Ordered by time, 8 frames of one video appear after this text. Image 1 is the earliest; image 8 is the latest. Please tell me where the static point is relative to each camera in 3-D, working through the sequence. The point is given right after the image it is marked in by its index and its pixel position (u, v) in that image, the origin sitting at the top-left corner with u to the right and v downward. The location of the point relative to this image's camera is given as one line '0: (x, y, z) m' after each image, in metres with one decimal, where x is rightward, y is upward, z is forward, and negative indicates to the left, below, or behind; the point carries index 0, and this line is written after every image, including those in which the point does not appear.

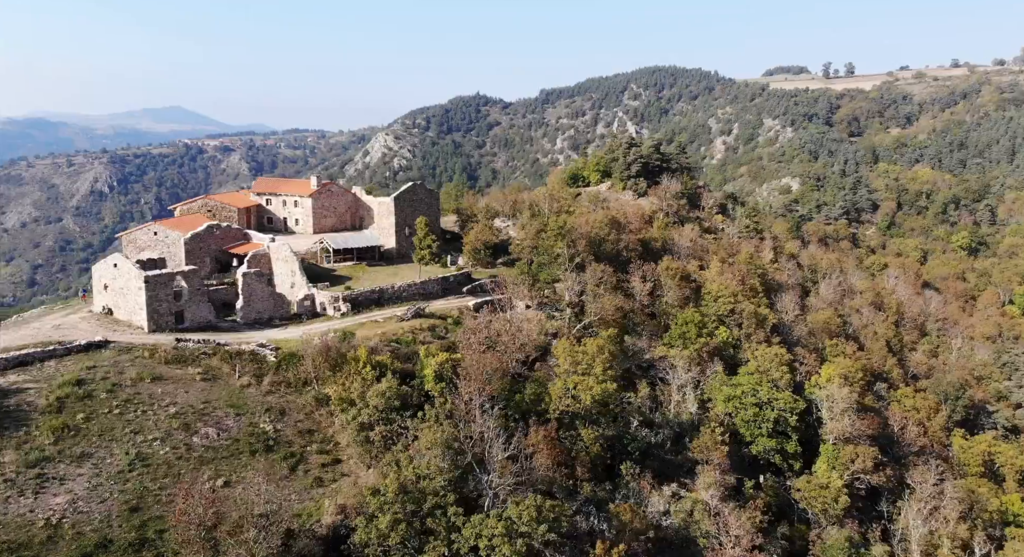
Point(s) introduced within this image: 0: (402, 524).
0: (-2.6, -5.8, +17.6) m
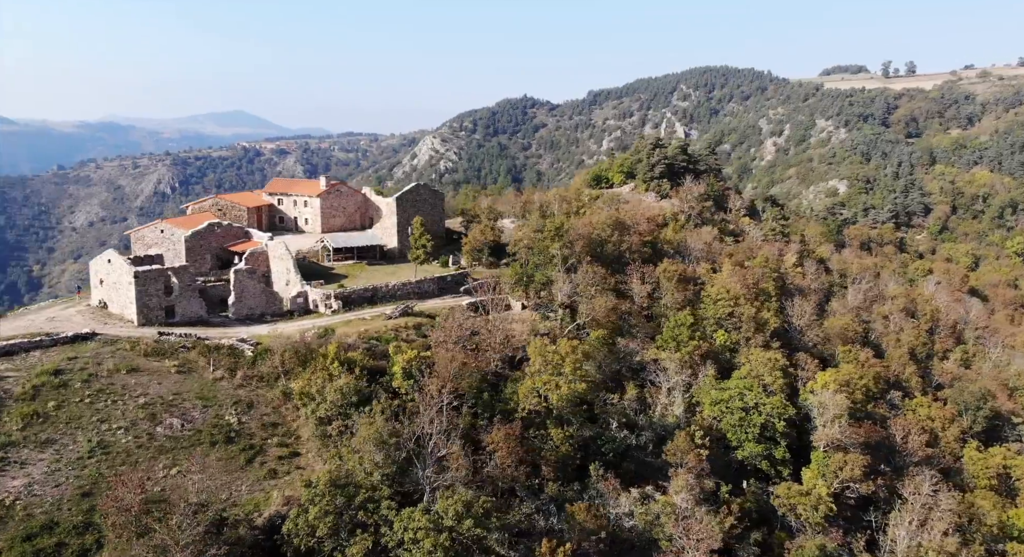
0: (-4.4, -5.8, +18.0) m
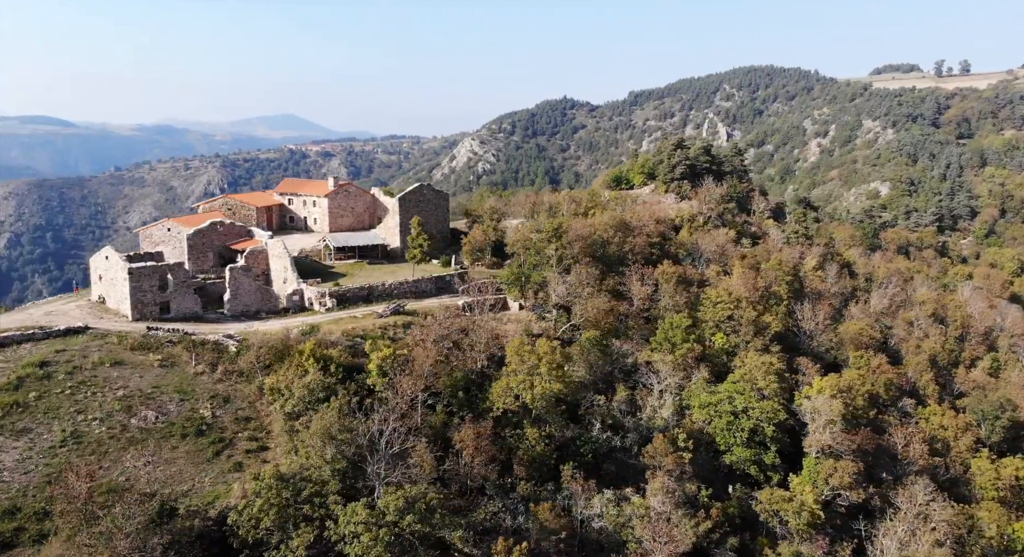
0: (-5.9, -5.7, +18.3) m
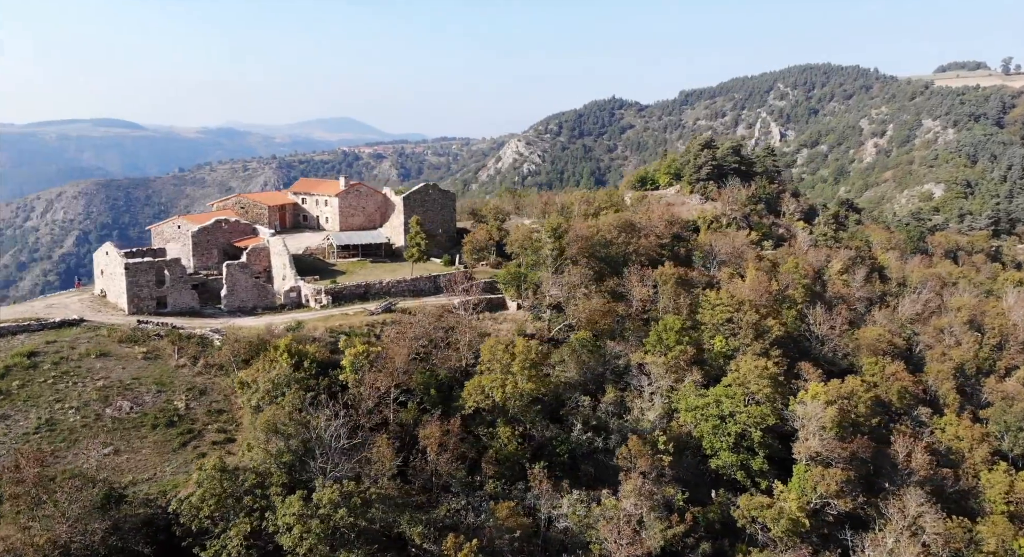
0: (-7.5, -5.6, +18.8) m
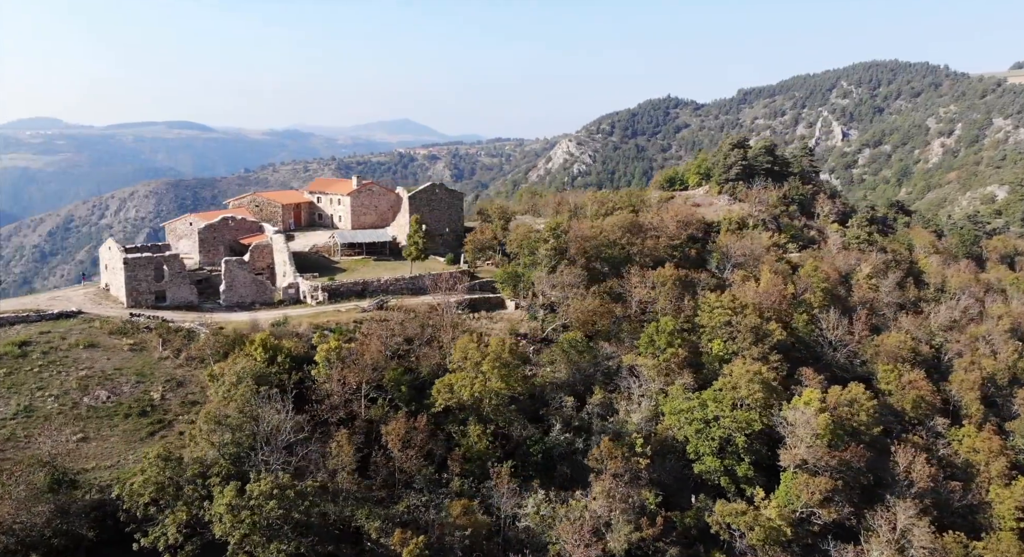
0: (-9.3, -5.5, +19.5) m
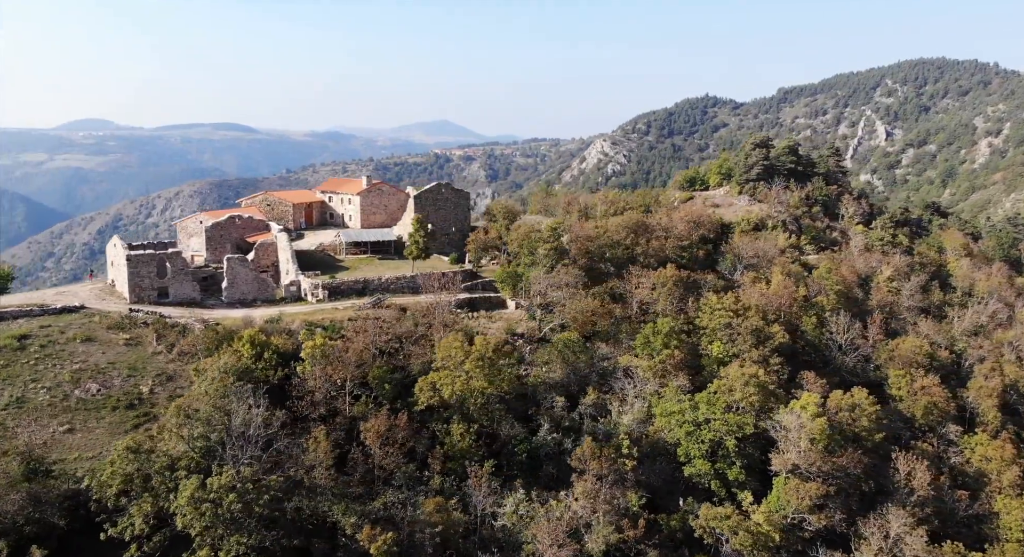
0: (-10.4, -5.4, +20.0) m
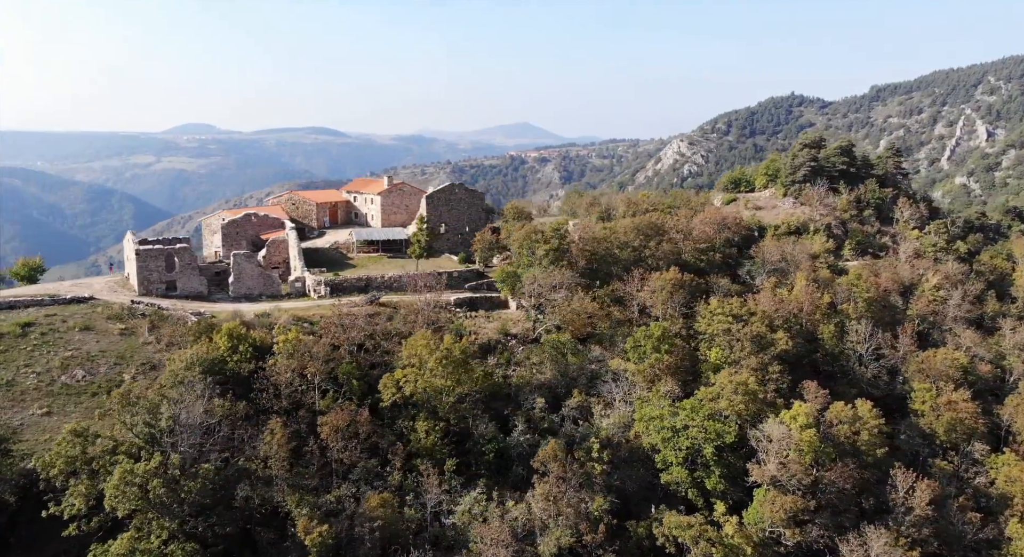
0: (-12.6, -5.1, +21.2) m
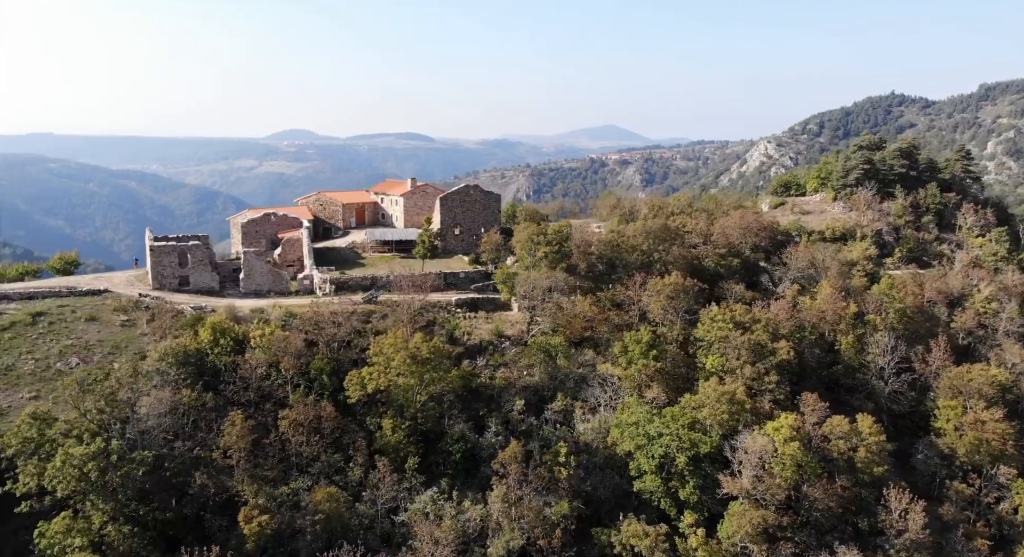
0: (-14.8, -4.9, +22.7) m
